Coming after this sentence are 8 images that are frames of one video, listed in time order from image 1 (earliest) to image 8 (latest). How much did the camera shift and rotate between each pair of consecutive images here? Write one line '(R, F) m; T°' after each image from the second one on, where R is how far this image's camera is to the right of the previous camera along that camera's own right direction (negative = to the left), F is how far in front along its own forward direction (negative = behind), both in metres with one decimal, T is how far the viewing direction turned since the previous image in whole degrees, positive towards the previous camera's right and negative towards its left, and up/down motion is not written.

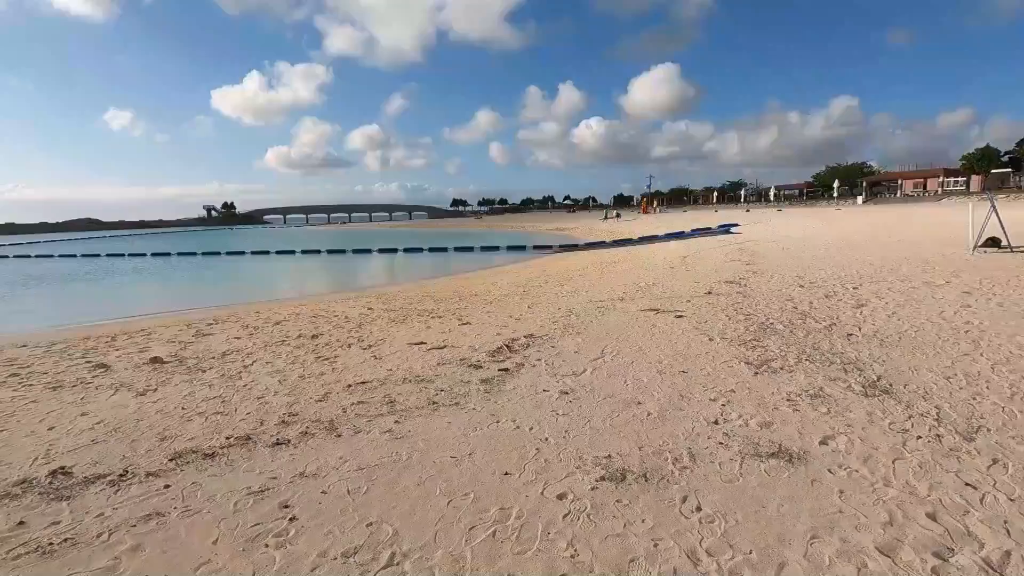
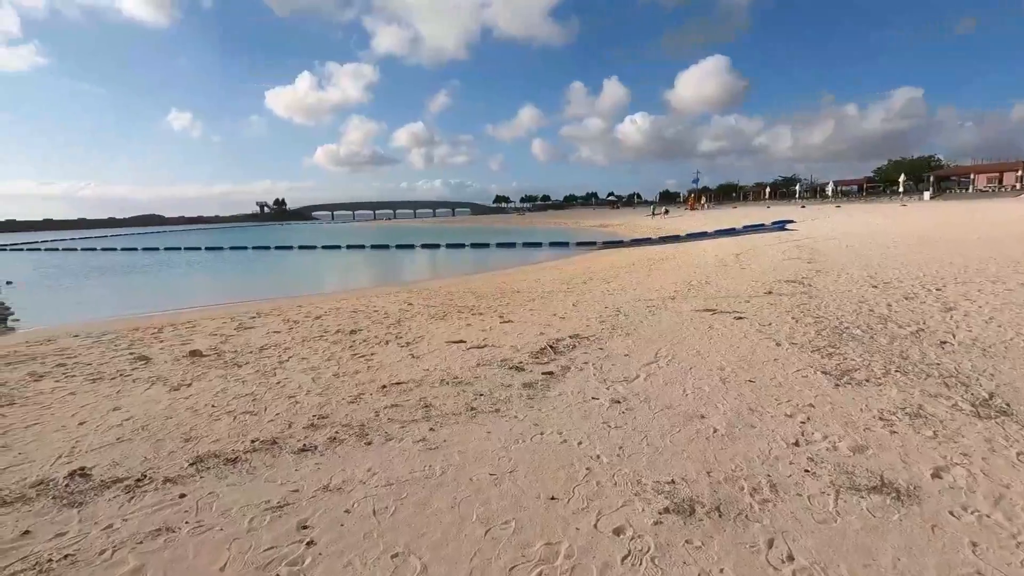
(0.0, +0.4) m; -4°
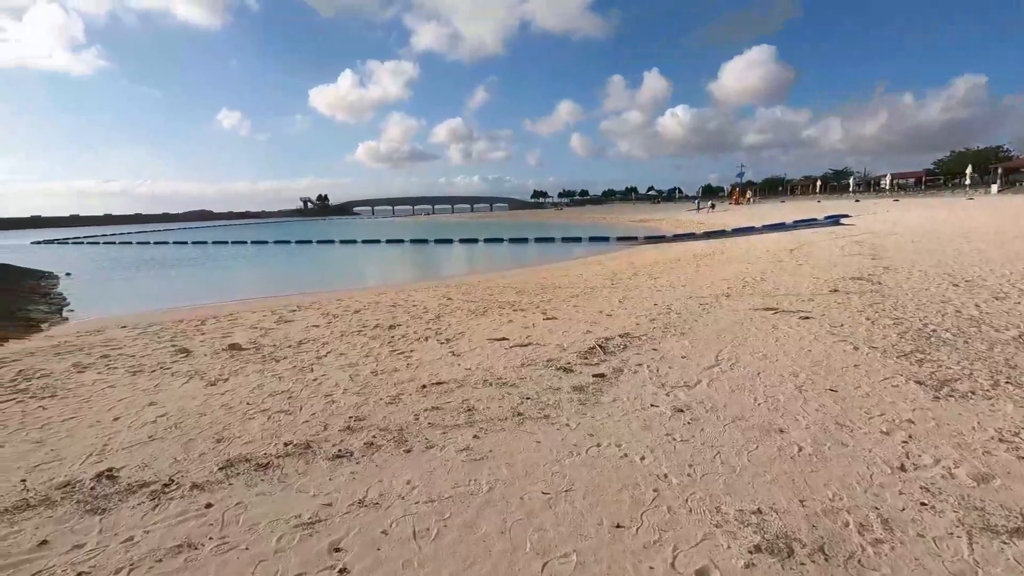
(-0.1, +0.4) m; -4°
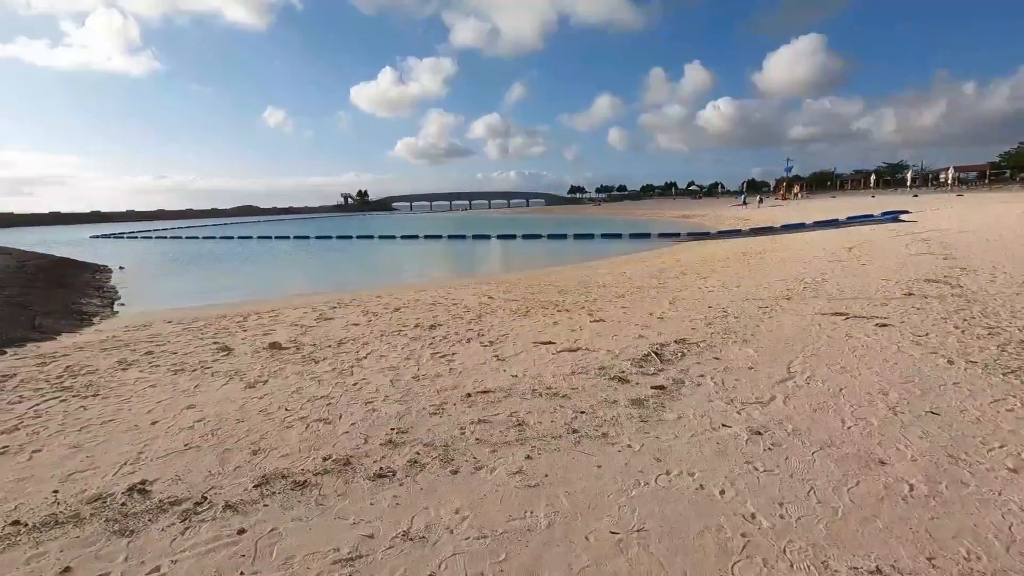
(-0.1, +0.3) m; -4°
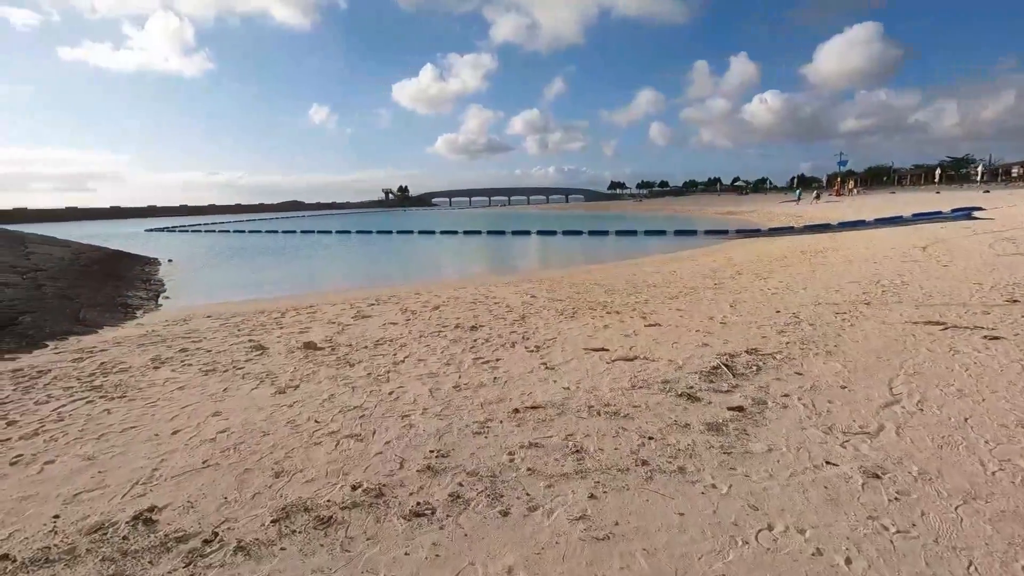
(-0.1, +0.5) m; -4°
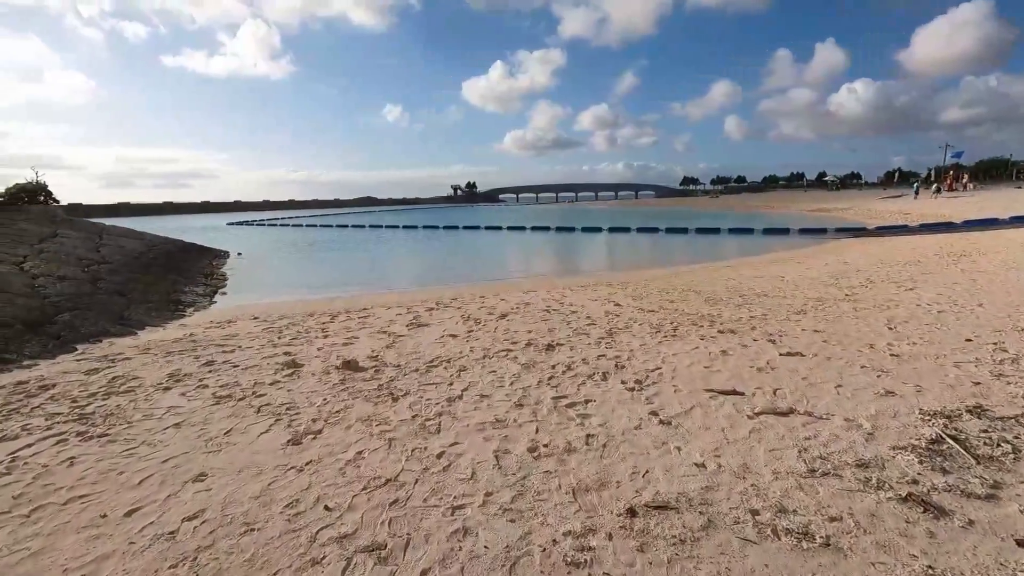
(-0.2, +1.5) m; -7°
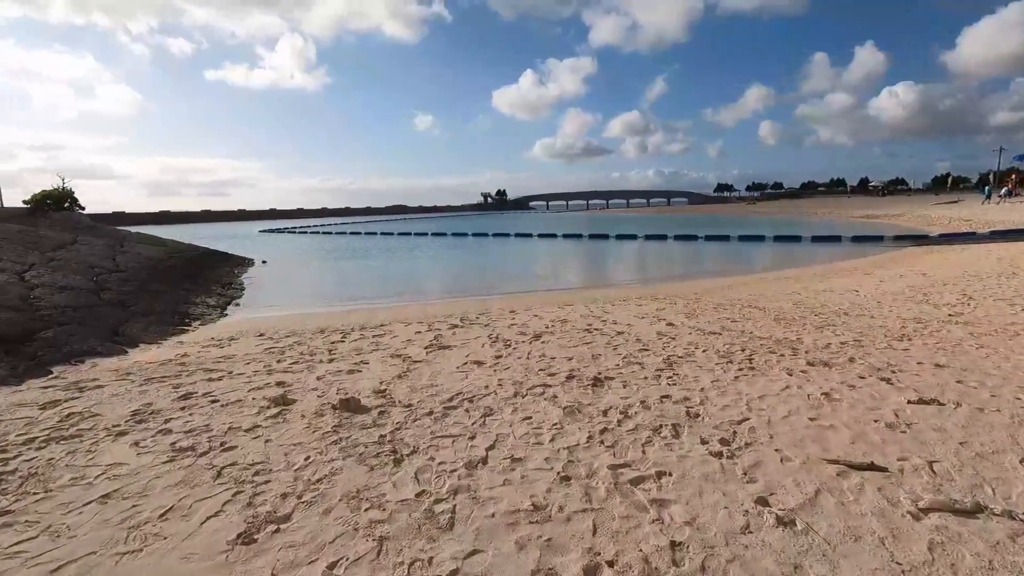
(-0.1, +1.1) m; -3°
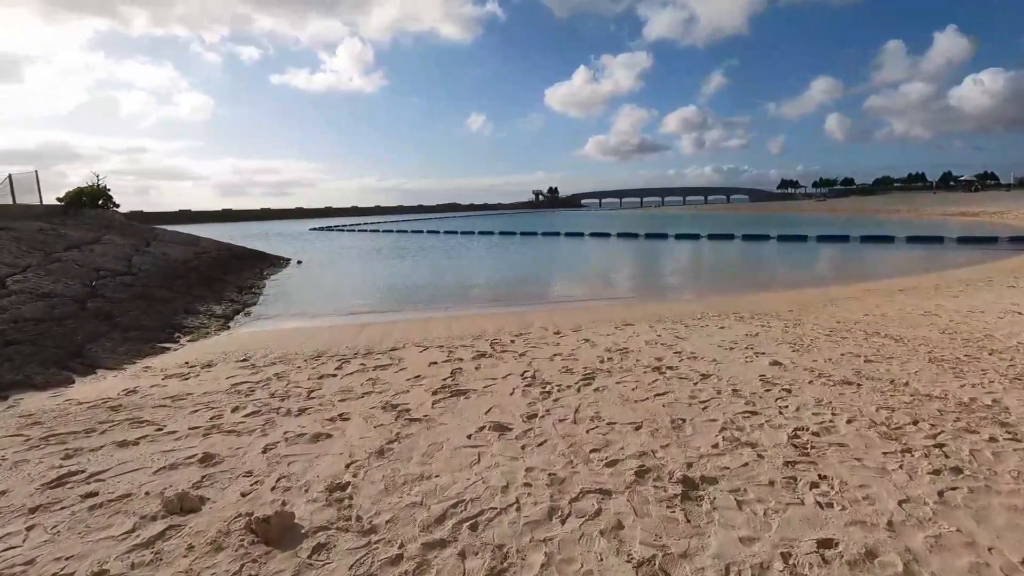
(+0.1, +1.9) m; -5°
